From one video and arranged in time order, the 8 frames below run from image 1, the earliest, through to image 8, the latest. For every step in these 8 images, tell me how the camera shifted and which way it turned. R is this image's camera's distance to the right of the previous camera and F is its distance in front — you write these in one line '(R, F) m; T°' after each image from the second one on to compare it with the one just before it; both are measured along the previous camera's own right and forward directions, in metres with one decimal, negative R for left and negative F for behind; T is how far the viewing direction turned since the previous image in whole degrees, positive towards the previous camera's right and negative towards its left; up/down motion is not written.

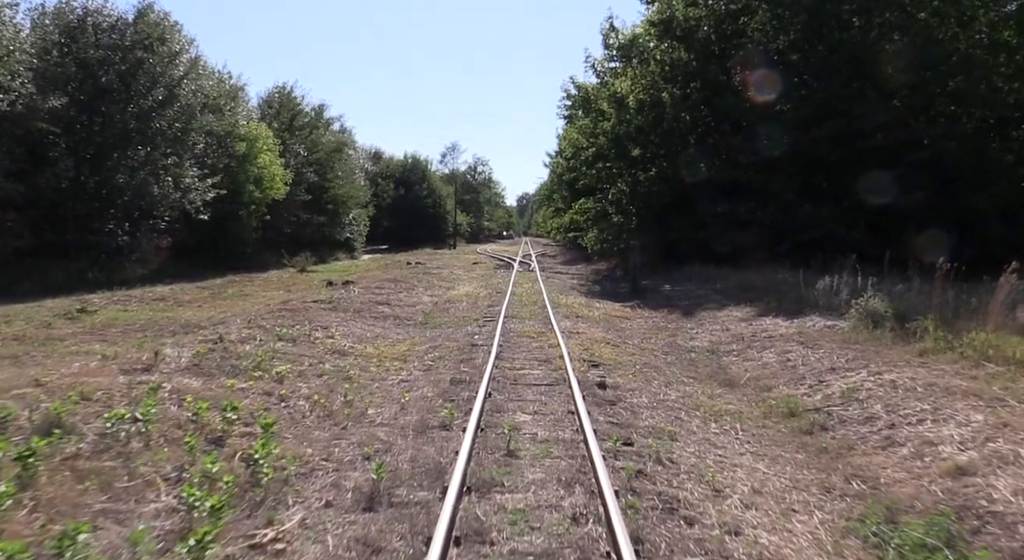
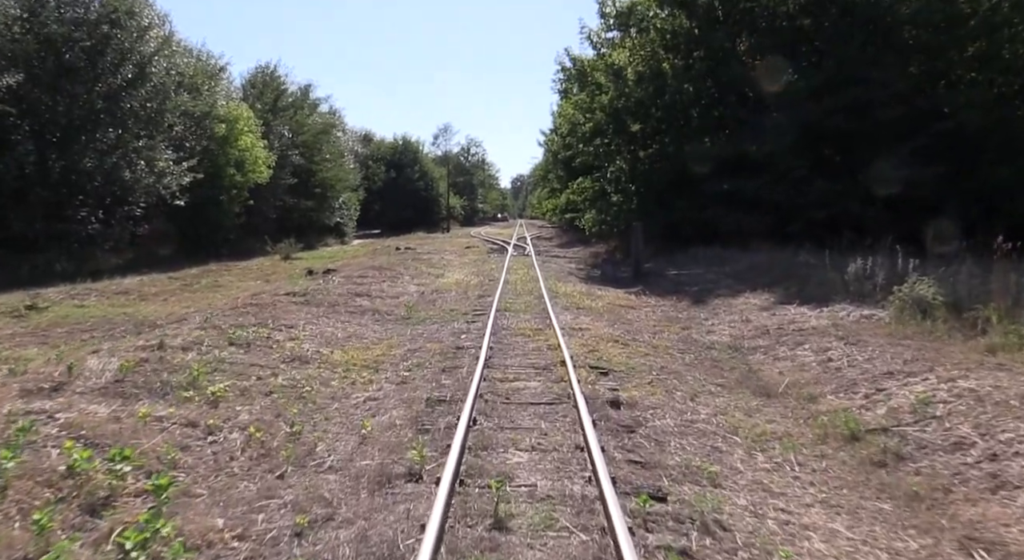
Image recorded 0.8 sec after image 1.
(+0.1, +1.8) m; 0°
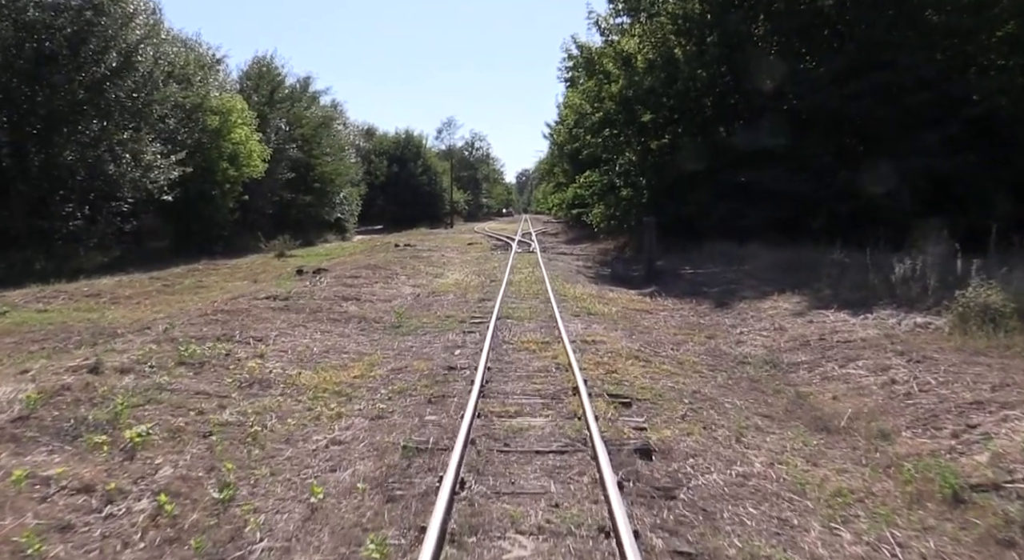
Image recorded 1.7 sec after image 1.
(0.0, +1.6) m; 0°
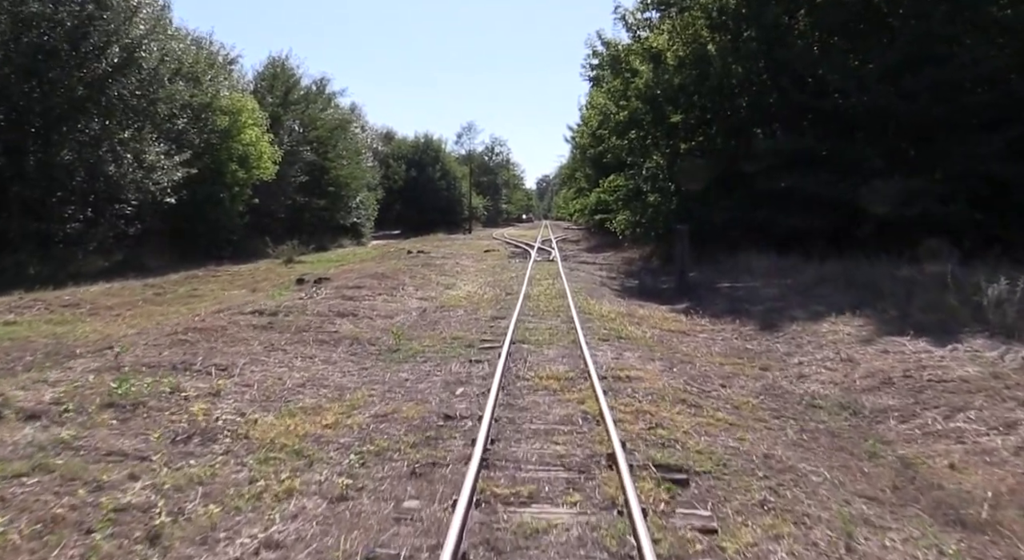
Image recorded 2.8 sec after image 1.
(0.0, +1.8) m; -2°
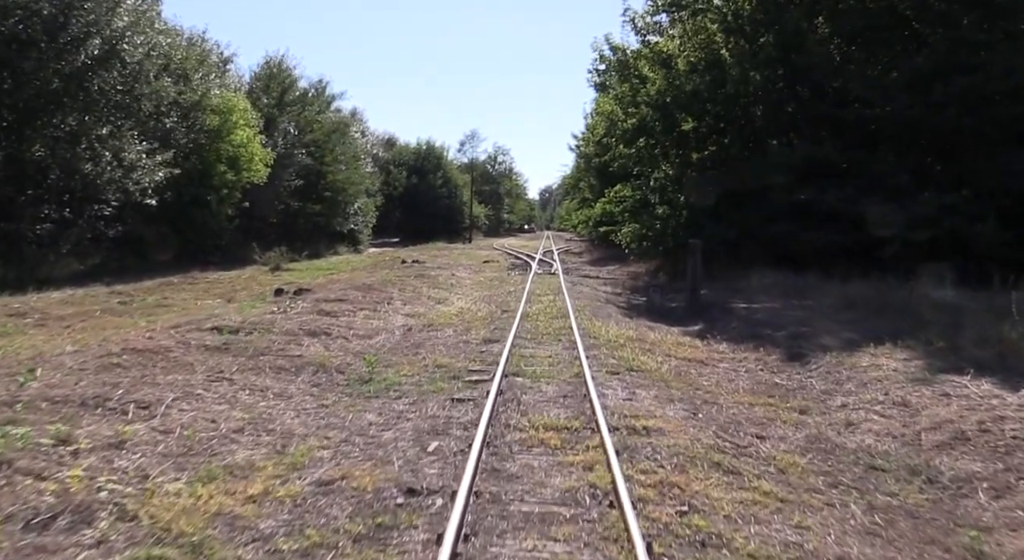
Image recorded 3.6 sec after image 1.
(+0.1, +1.6) m; 0°
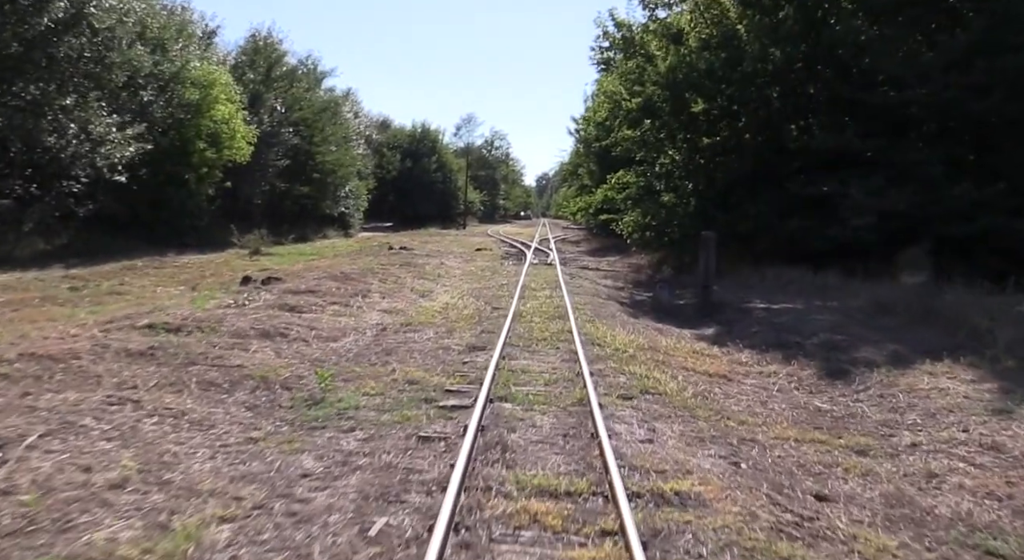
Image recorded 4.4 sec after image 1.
(+0.1, +1.8) m; 0°
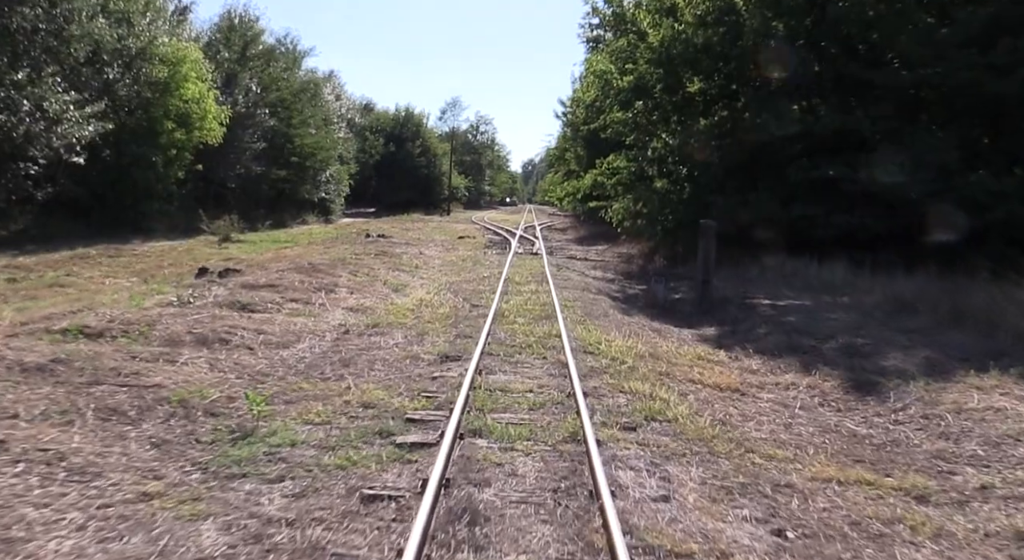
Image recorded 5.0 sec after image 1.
(+0.1, +1.4) m; +1°
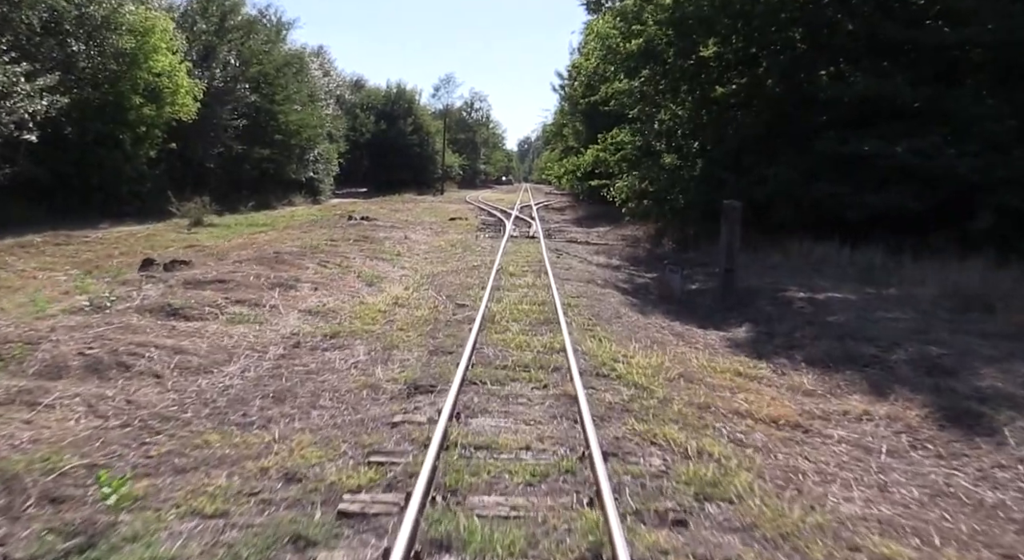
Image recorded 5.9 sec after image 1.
(+0.1, +2.1) m; 0°
